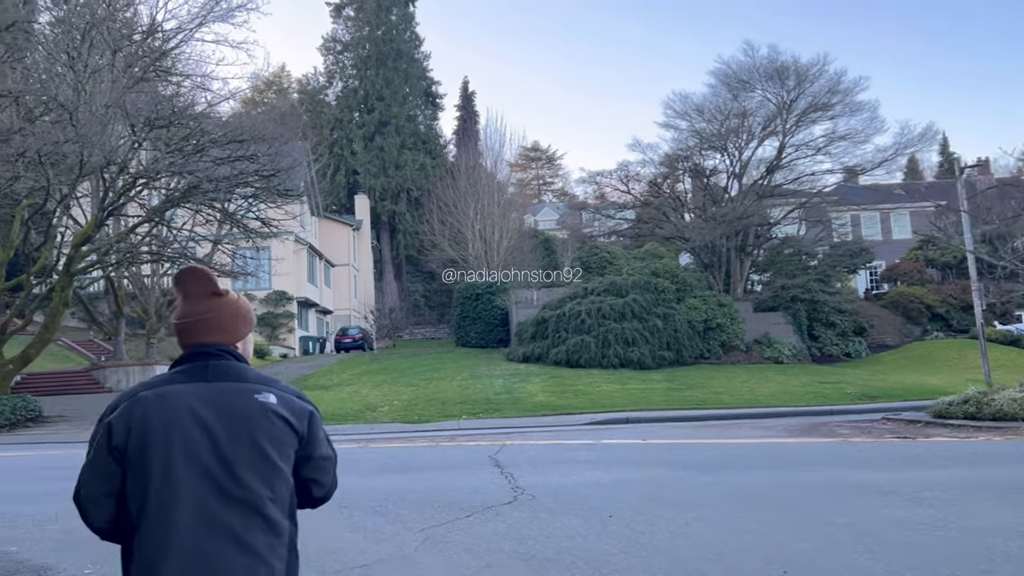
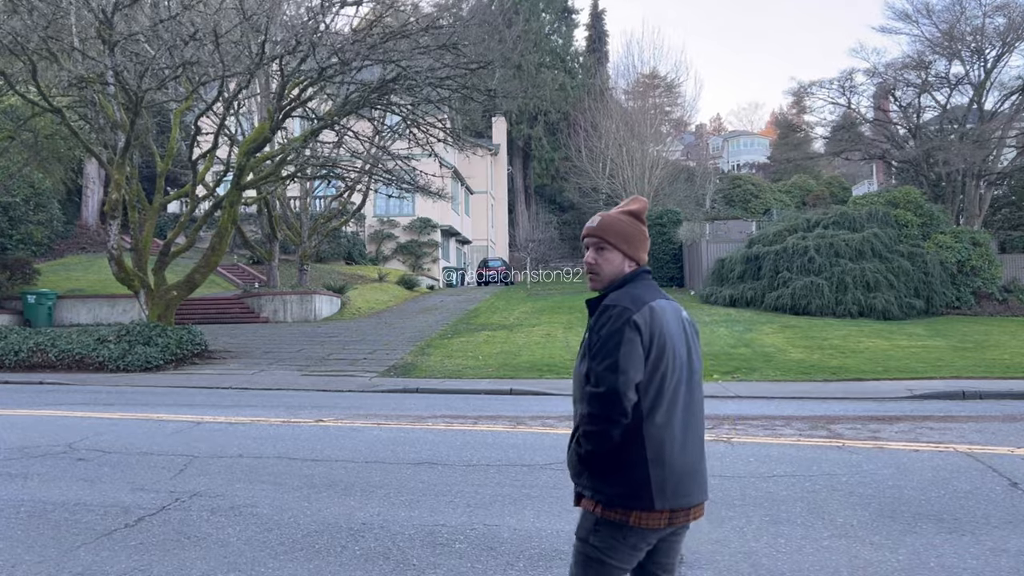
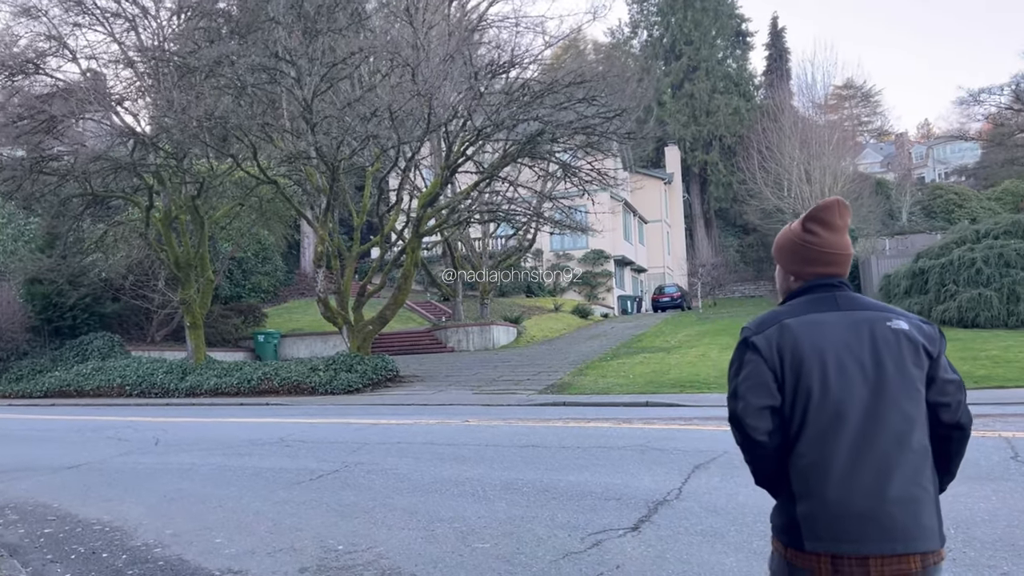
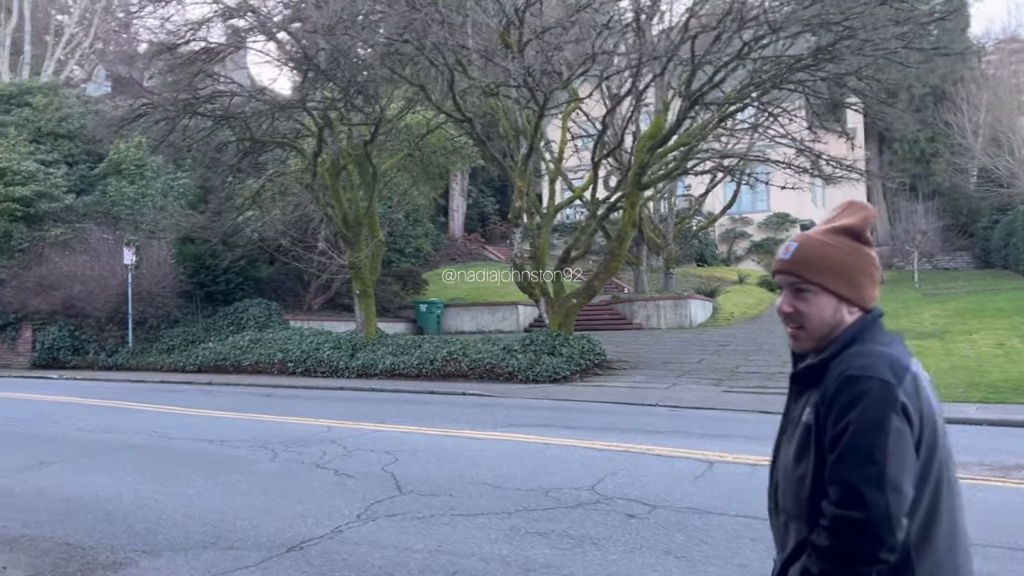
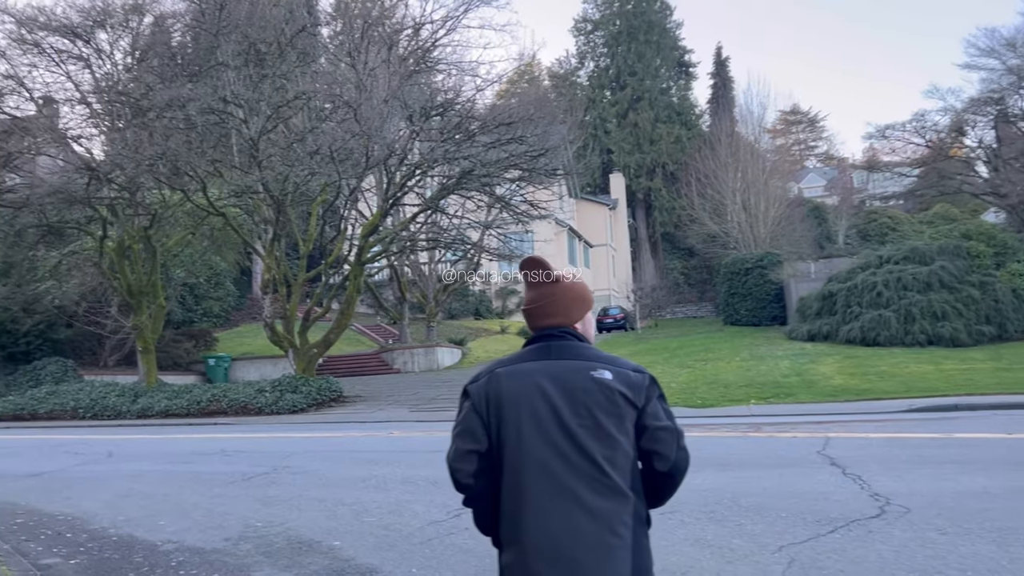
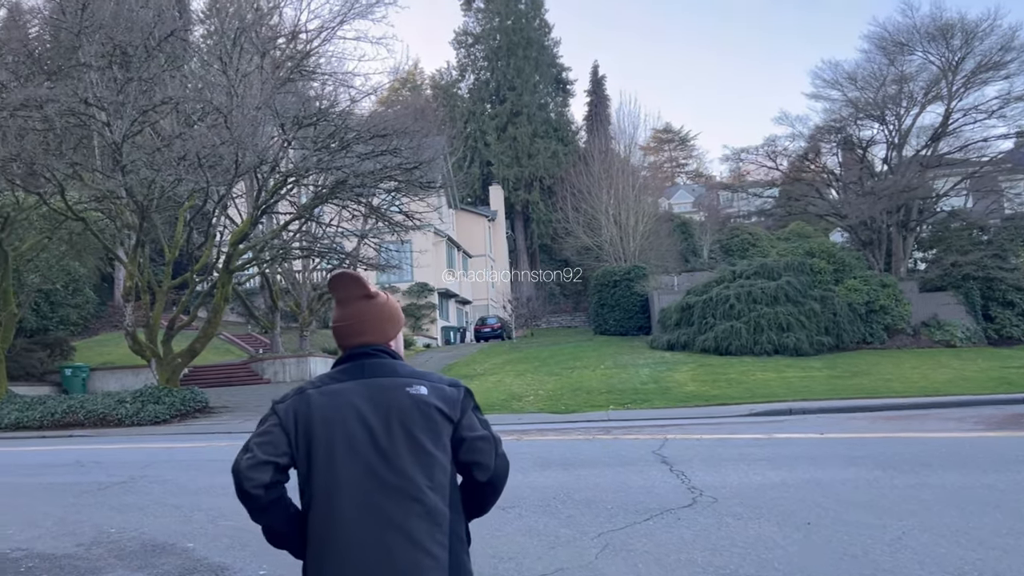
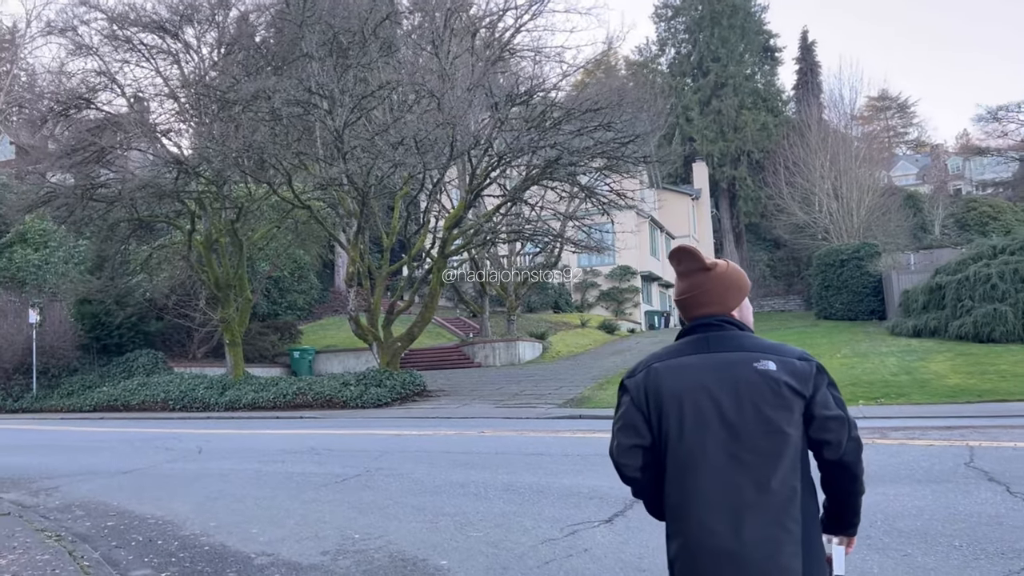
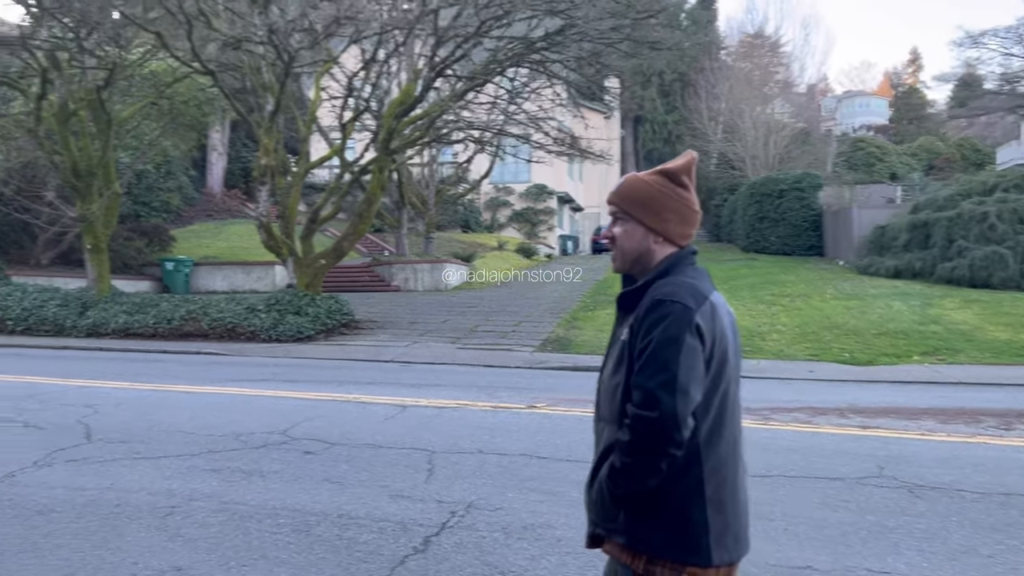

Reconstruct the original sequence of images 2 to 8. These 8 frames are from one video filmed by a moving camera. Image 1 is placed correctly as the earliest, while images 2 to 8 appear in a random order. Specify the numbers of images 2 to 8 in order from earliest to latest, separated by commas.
6, 5, 7, 3, 2, 8, 4
